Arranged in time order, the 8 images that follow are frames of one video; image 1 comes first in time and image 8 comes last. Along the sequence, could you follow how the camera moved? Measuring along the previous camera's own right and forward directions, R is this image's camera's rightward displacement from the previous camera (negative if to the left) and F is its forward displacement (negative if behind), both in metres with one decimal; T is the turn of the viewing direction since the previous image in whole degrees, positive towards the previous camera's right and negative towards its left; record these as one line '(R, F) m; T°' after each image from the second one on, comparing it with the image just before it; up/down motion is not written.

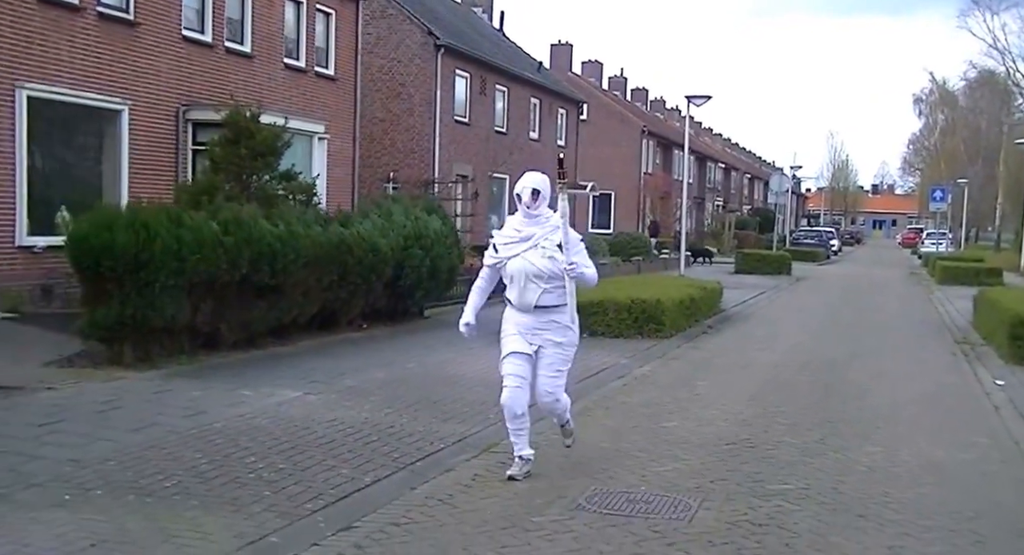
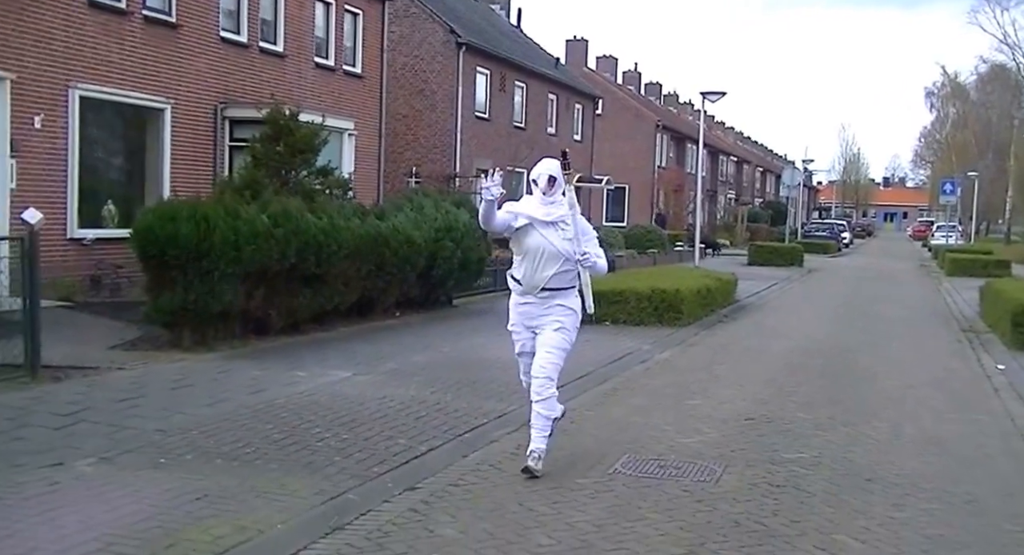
(-0.2, -0.7) m; -1°
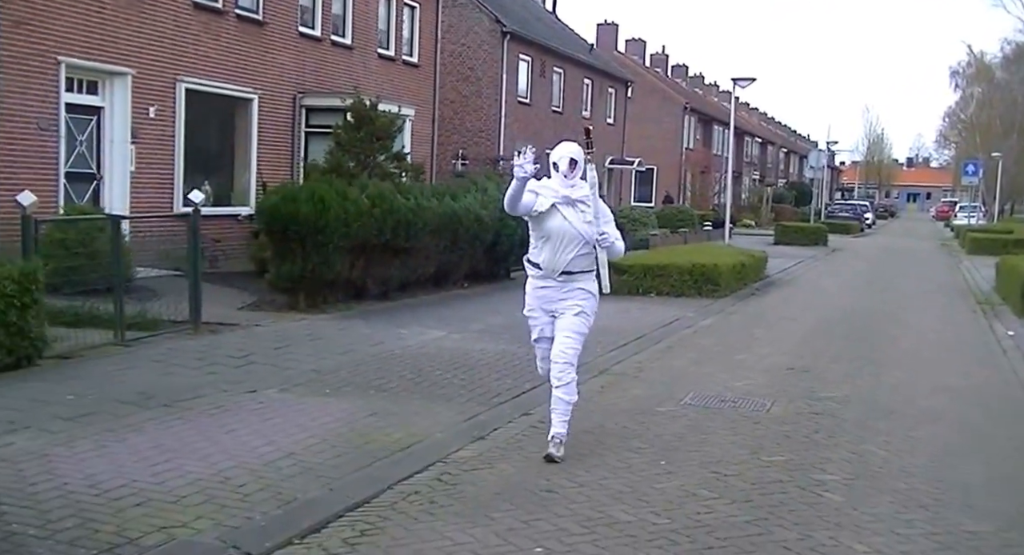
(-0.6, -1.7) m; -1°
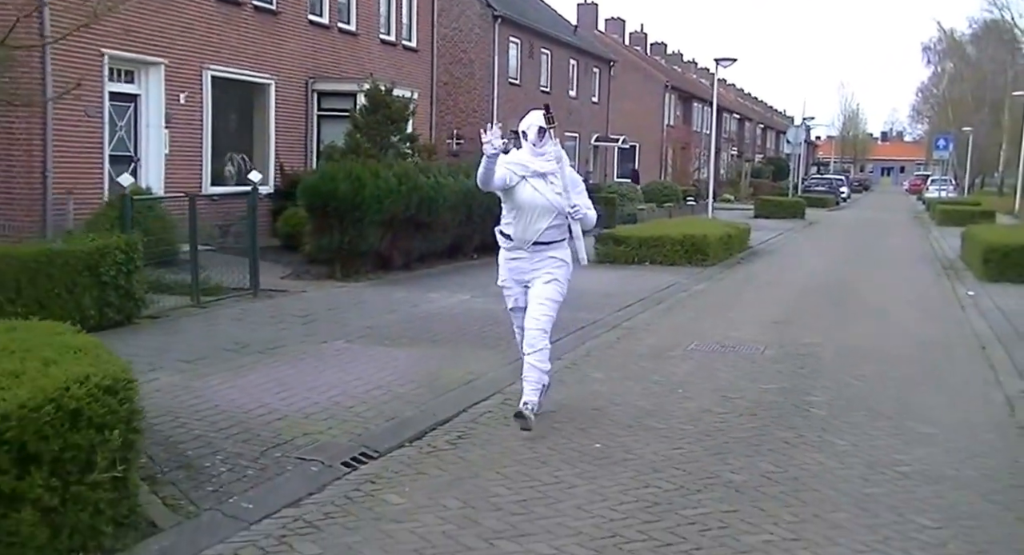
(-0.5, -1.4) m; +1°
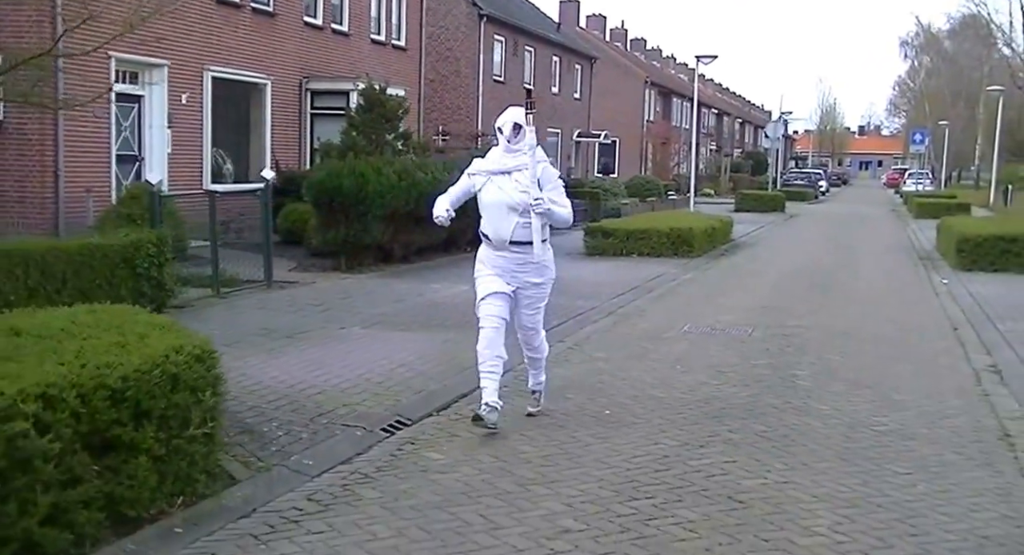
(-0.2, -0.7) m; +1°
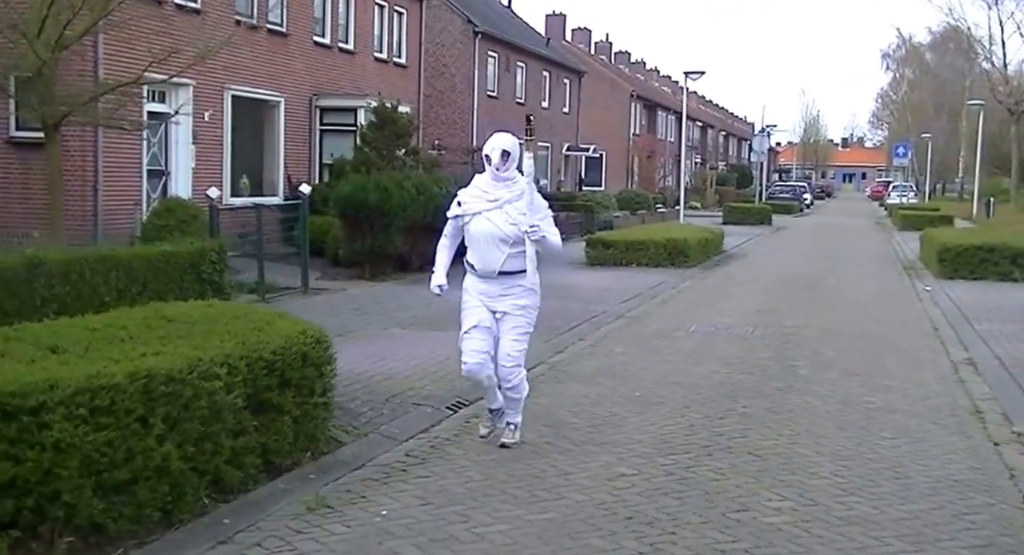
(-0.4, -1.1) m; +1°
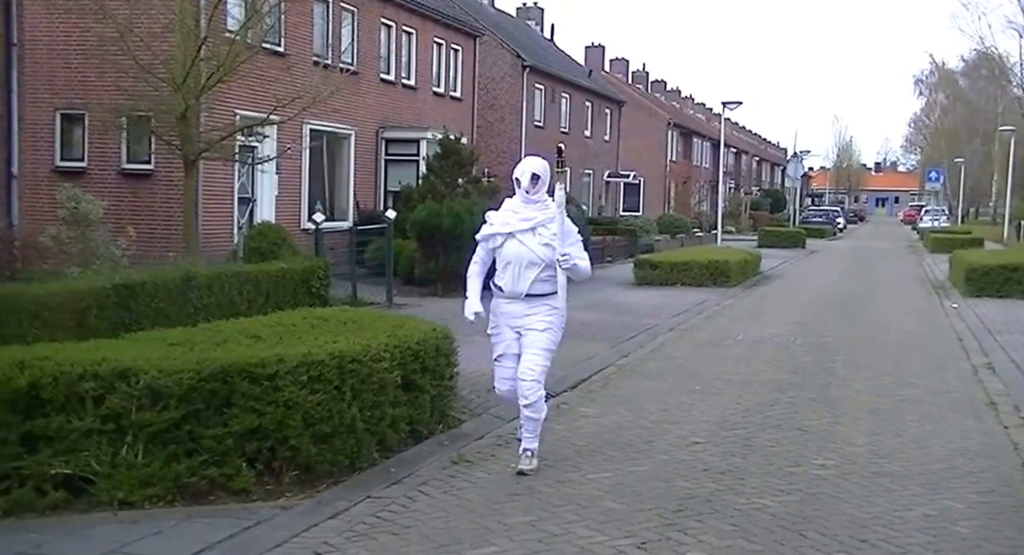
(-0.4, -1.5) m; -2°
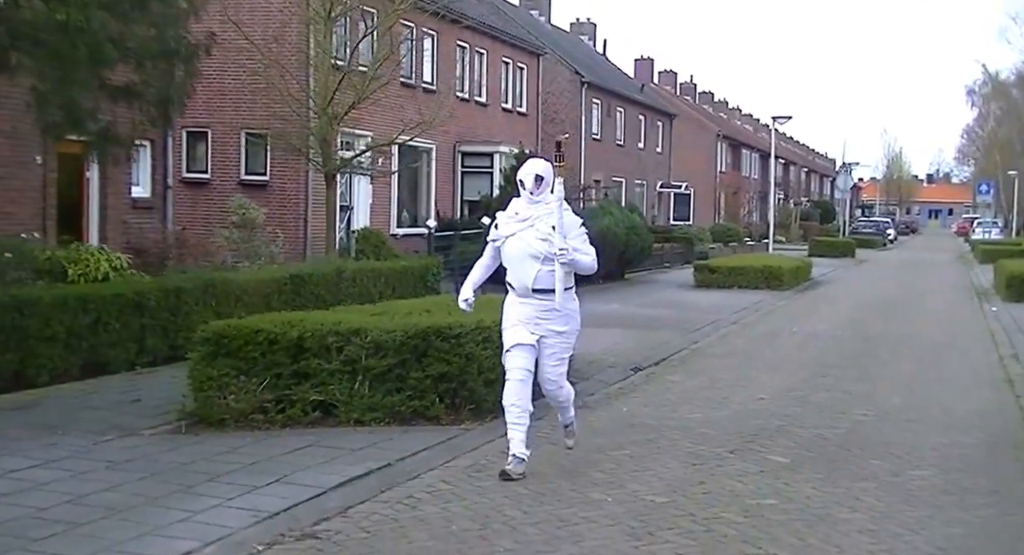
(-0.6, -2.1) m; -3°
